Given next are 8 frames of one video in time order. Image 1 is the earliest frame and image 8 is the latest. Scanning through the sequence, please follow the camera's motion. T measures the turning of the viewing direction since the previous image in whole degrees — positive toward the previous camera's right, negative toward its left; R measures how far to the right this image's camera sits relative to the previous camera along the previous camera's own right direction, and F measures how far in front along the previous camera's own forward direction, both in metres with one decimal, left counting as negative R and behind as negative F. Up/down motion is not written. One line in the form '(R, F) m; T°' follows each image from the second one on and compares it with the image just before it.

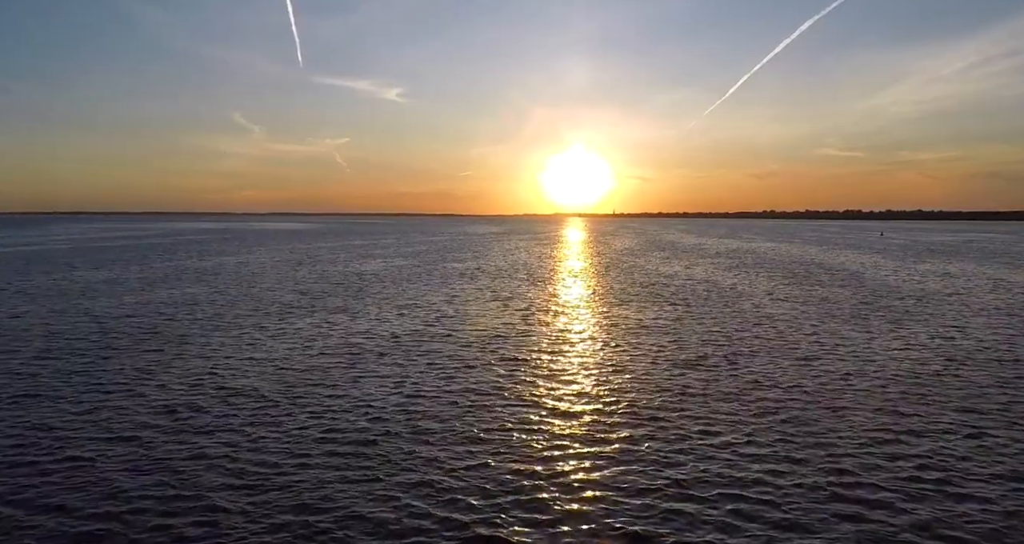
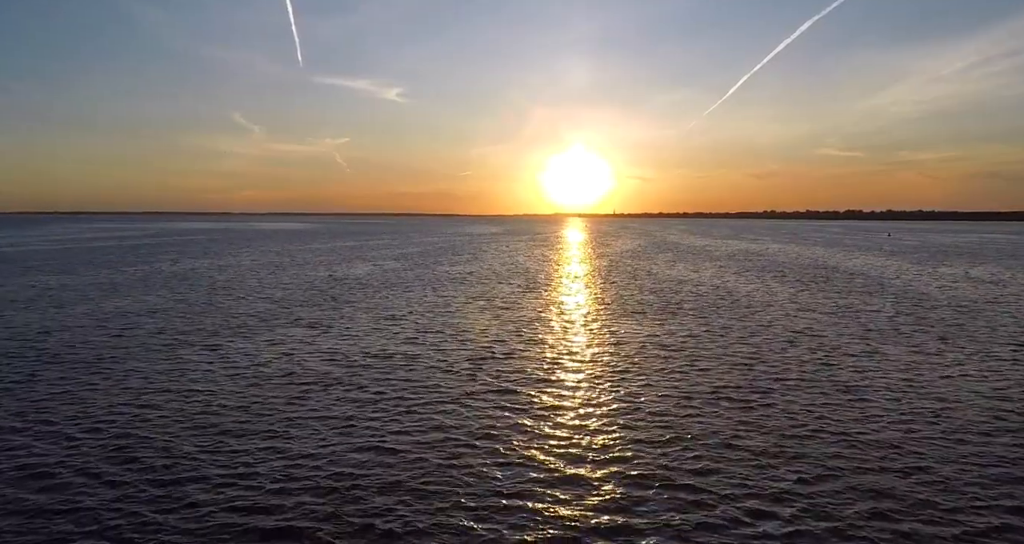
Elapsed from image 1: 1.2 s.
(+0.3, +3.4) m; 0°
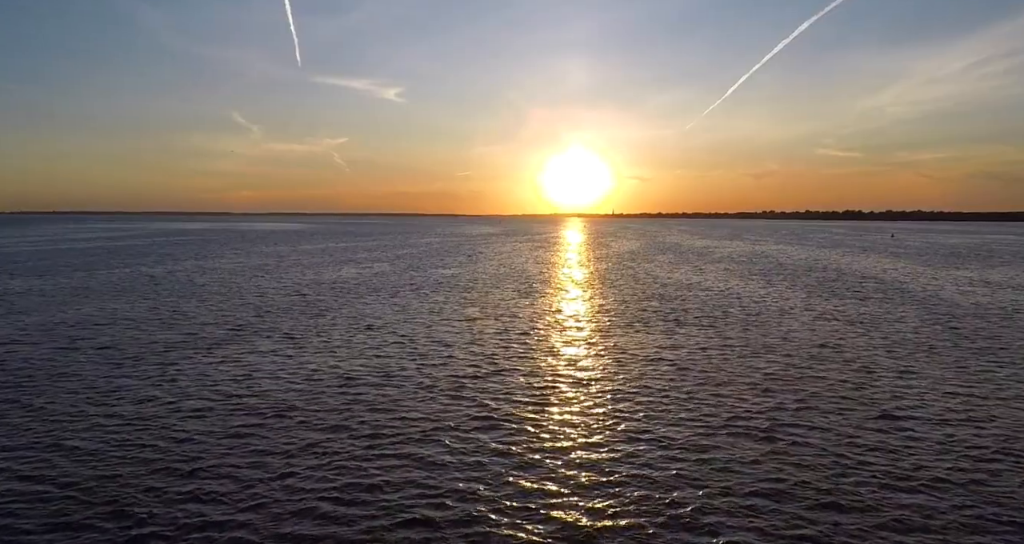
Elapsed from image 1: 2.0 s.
(+0.2, +2.4) m; 0°
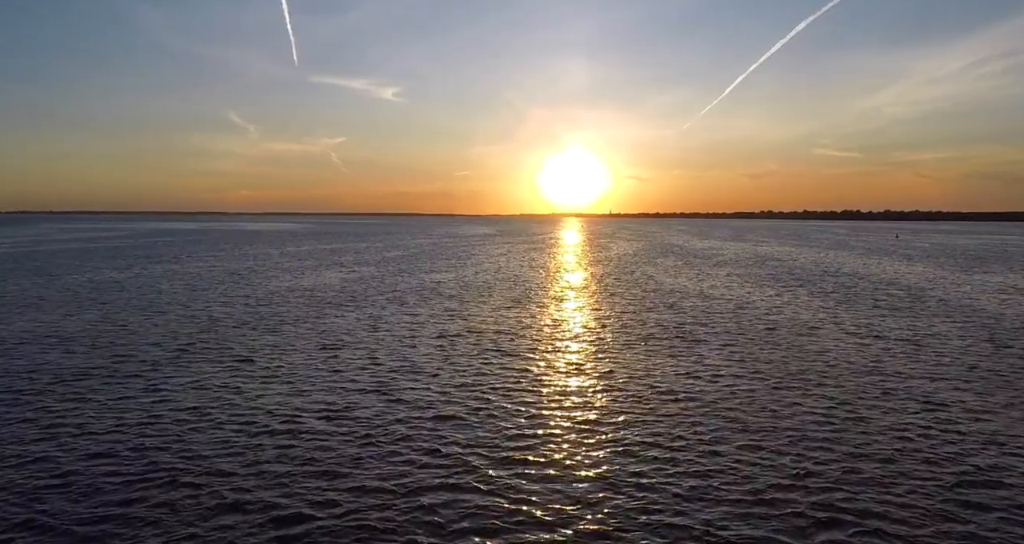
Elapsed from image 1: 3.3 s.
(+0.3, +3.5) m; 0°
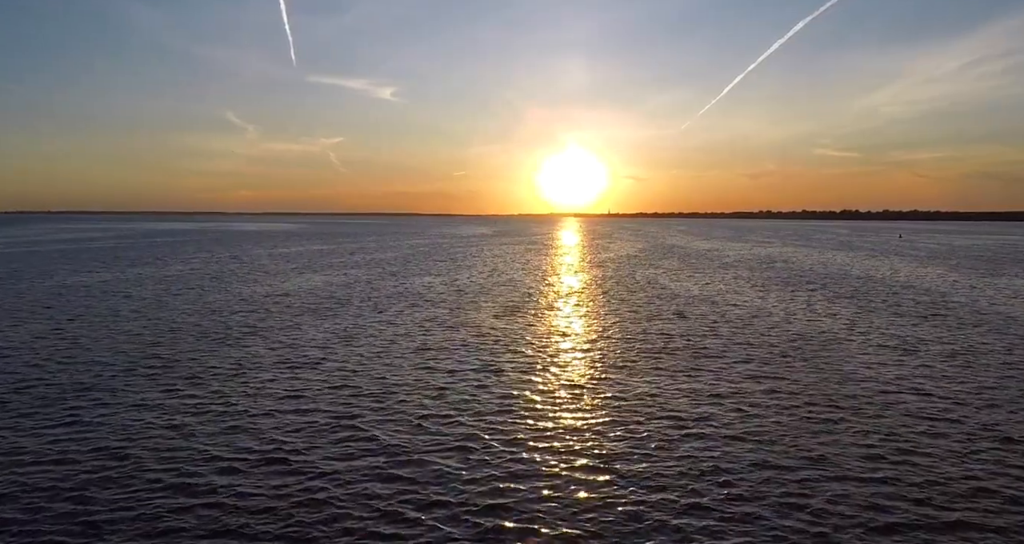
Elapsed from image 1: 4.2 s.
(+0.2, +2.5) m; 0°
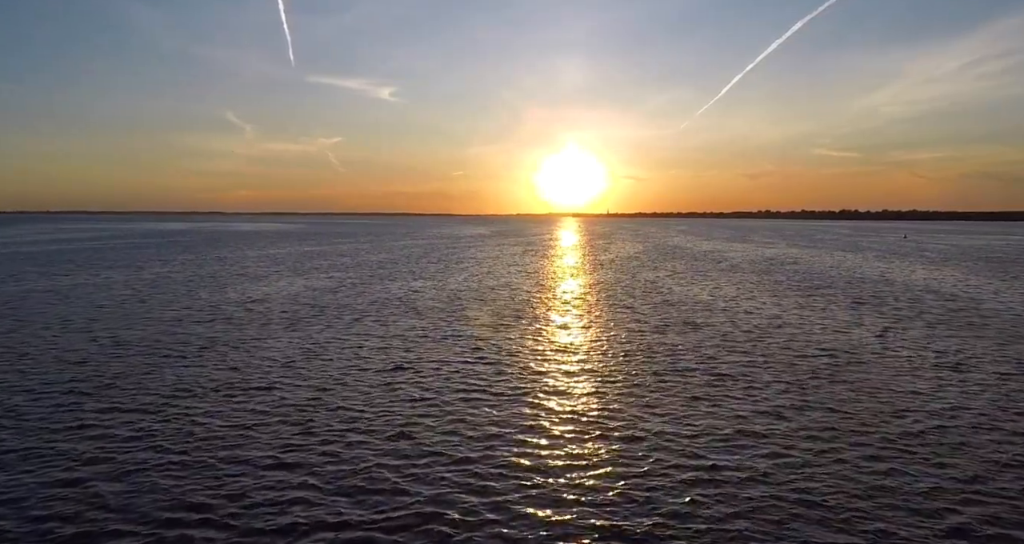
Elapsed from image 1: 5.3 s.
(+0.2, +2.8) m; 0°
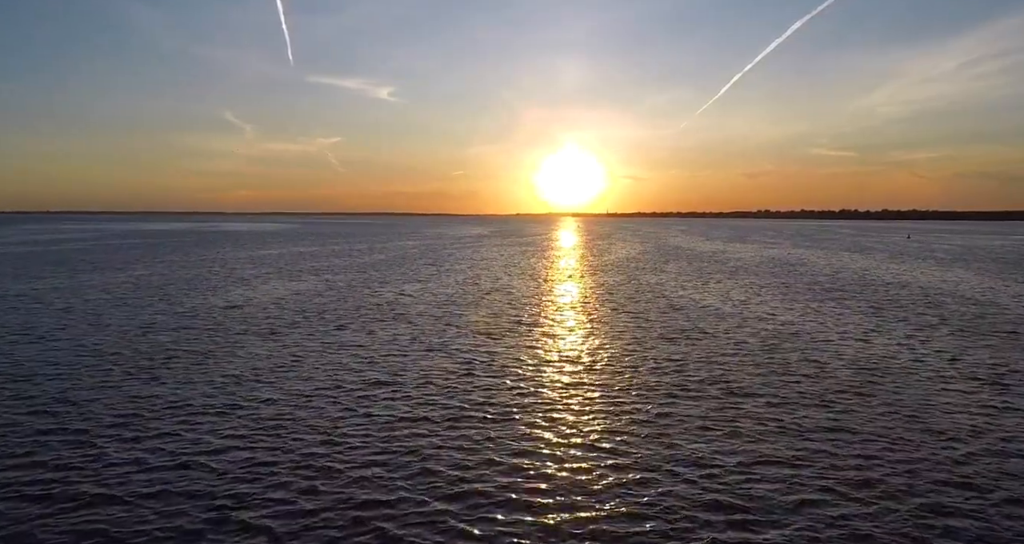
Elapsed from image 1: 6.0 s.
(+0.1, +1.9) m; 0°
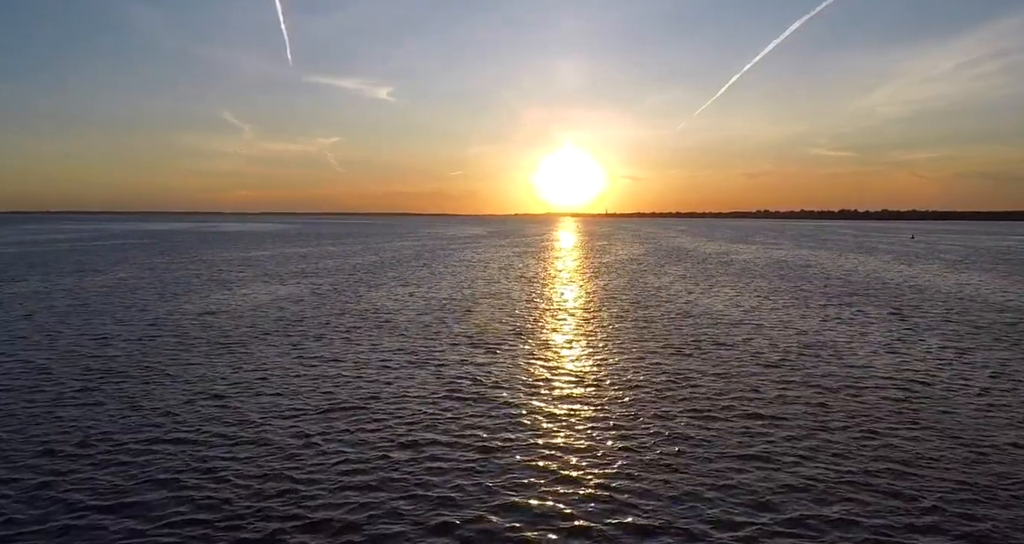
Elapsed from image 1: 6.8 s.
(+0.1, +2.1) m; 0°
